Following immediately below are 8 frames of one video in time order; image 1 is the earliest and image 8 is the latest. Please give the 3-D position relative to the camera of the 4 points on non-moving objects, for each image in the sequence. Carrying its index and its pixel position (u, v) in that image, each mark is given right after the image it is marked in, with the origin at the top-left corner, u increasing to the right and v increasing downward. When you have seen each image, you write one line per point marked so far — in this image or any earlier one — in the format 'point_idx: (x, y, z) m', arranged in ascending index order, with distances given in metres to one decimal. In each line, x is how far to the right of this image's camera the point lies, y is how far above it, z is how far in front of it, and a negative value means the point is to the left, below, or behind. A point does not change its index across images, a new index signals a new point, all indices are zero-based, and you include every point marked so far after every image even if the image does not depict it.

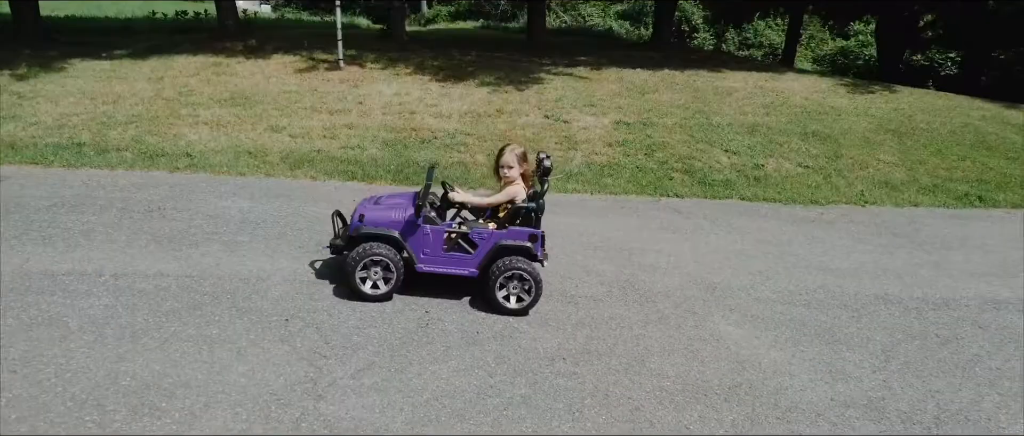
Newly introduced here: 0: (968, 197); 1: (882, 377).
0: (+5.9, +0.3, +8.3) m
1: (+1.9, -0.8, +3.3) m
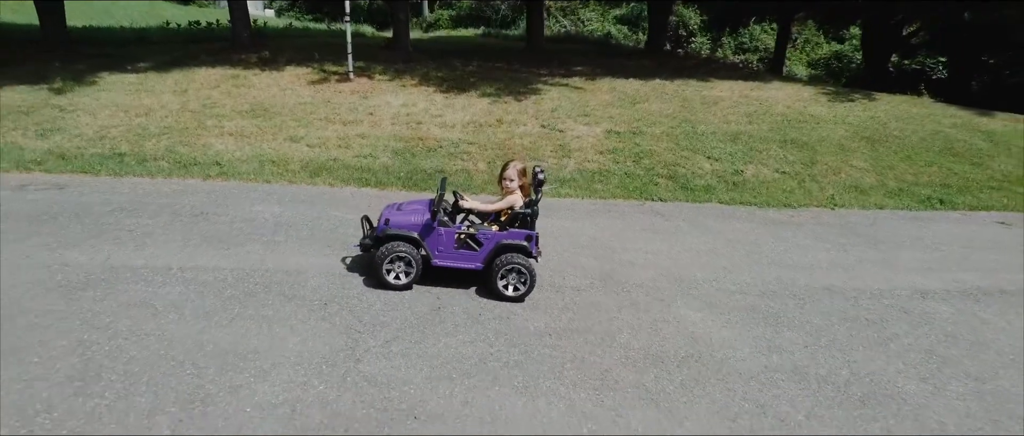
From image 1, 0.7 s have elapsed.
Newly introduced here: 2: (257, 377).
0: (+5.9, +0.2, +9.0) m
1: (+1.9, -0.8, +4.1) m
2: (-1.2, -0.8, +3.1) m
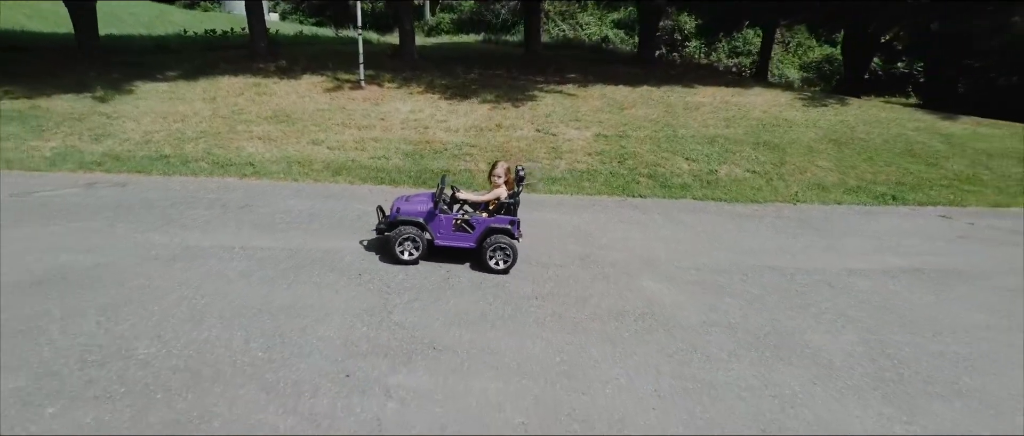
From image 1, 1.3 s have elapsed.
0: (+5.8, +0.3, +10.0) m
1: (+1.8, -0.7, +5.1) m
2: (-1.3, -0.7, +4.2) m
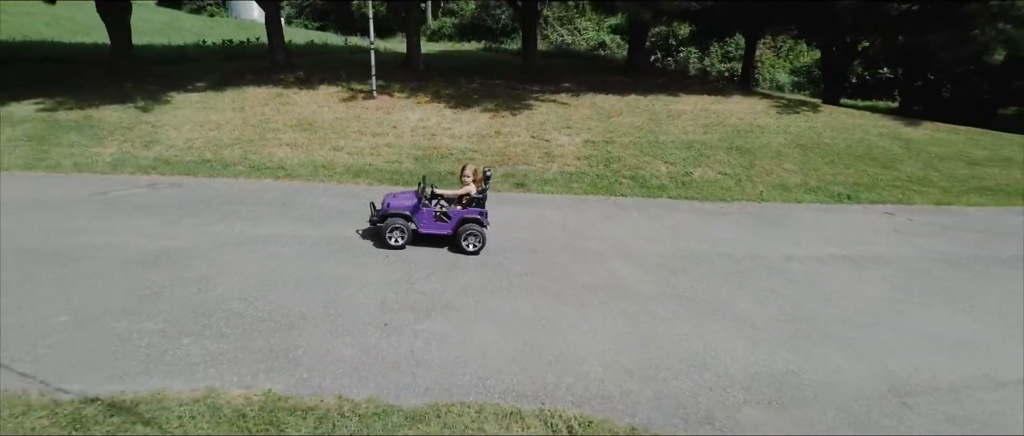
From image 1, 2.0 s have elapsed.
0: (+5.8, +0.4, +11.3) m
1: (+1.8, -0.7, +6.4) m
2: (-1.3, -0.6, +5.5) m
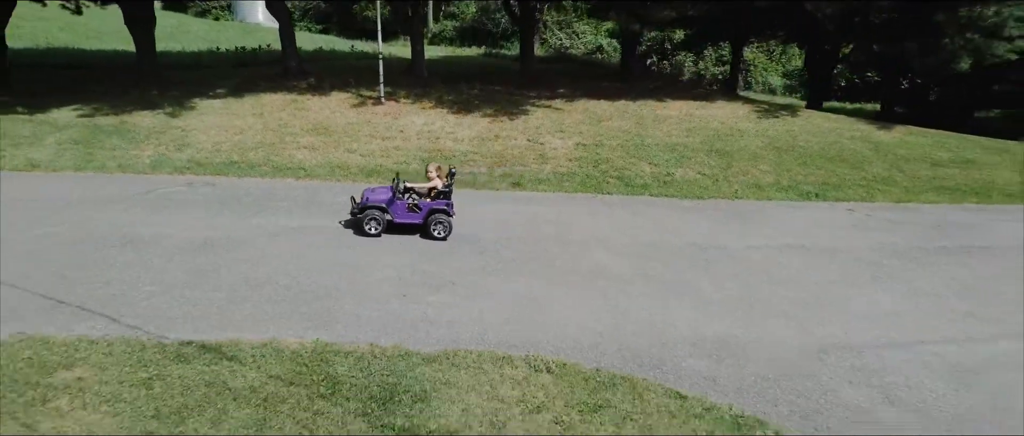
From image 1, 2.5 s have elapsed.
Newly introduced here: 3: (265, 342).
0: (+5.7, +0.5, +12.4) m
1: (+1.7, -0.6, +7.5) m
2: (-1.4, -0.5, +6.6) m
3: (-1.9, -0.9, +4.8) m
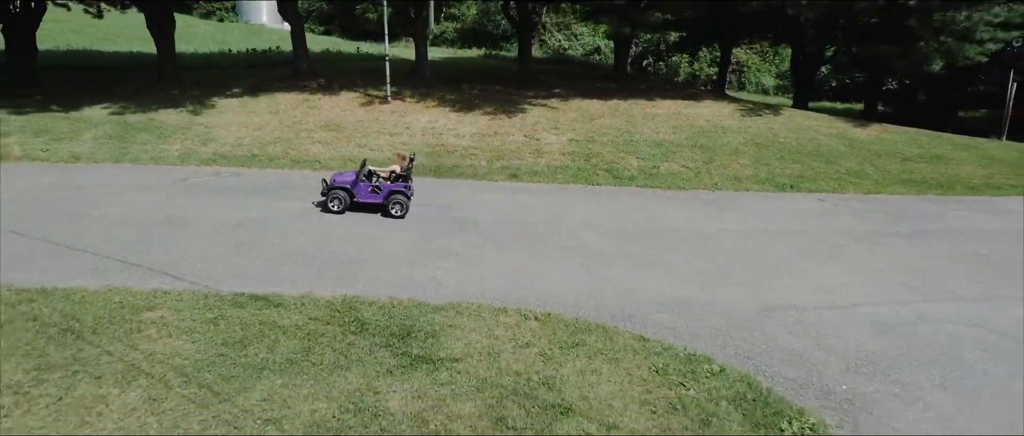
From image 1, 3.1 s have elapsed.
0: (+5.7, +0.7, +13.5) m
1: (+1.7, -0.4, +8.6) m
2: (-1.4, -0.3, +7.6) m
3: (-1.9, -0.7, +5.8) m
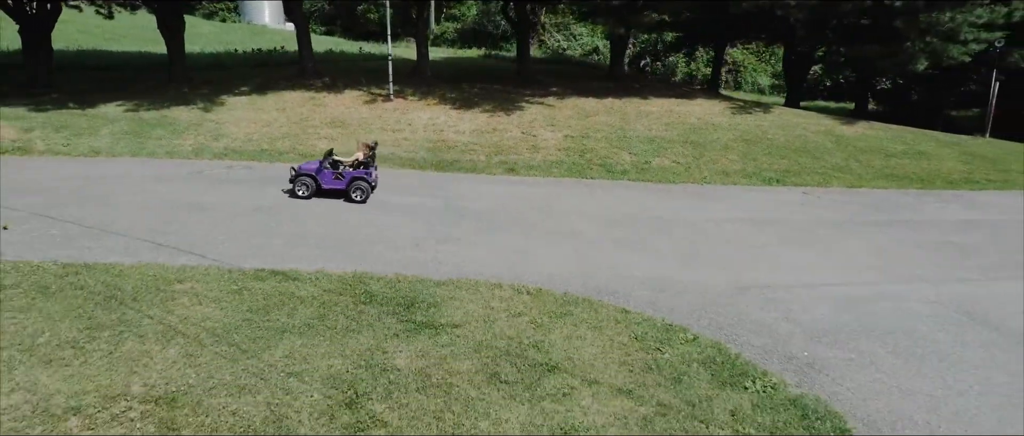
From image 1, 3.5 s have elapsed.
0: (+5.6, +0.8, +14.0) m
1: (+1.6, -0.2, +9.2) m
2: (-1.5, -0.1, +8.2) m
3: (-2.0, -0.5, +6.4) m
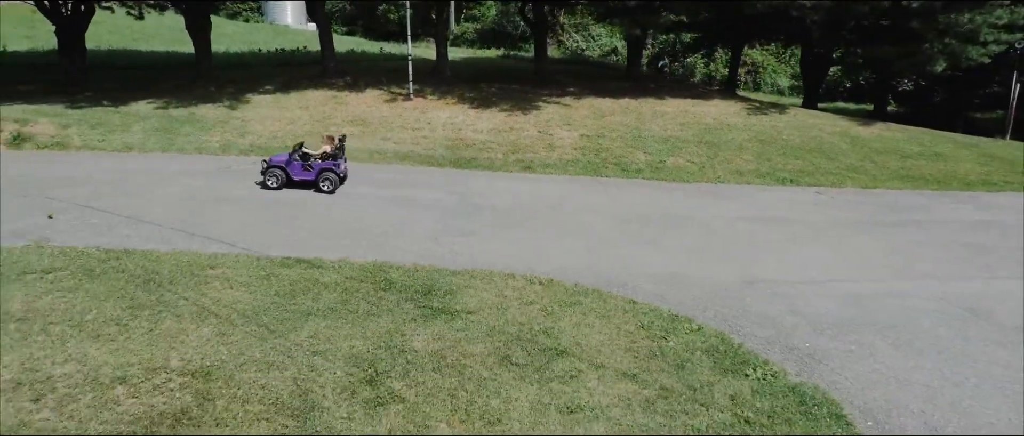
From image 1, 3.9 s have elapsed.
0: (+6.0, +0.8, +14.2) m
1: (+1.8, -0.2, +9.4) m
2: (-1.3, -0.1, +8.5) m
3: (-1.8, -0.4, +6.8) m
